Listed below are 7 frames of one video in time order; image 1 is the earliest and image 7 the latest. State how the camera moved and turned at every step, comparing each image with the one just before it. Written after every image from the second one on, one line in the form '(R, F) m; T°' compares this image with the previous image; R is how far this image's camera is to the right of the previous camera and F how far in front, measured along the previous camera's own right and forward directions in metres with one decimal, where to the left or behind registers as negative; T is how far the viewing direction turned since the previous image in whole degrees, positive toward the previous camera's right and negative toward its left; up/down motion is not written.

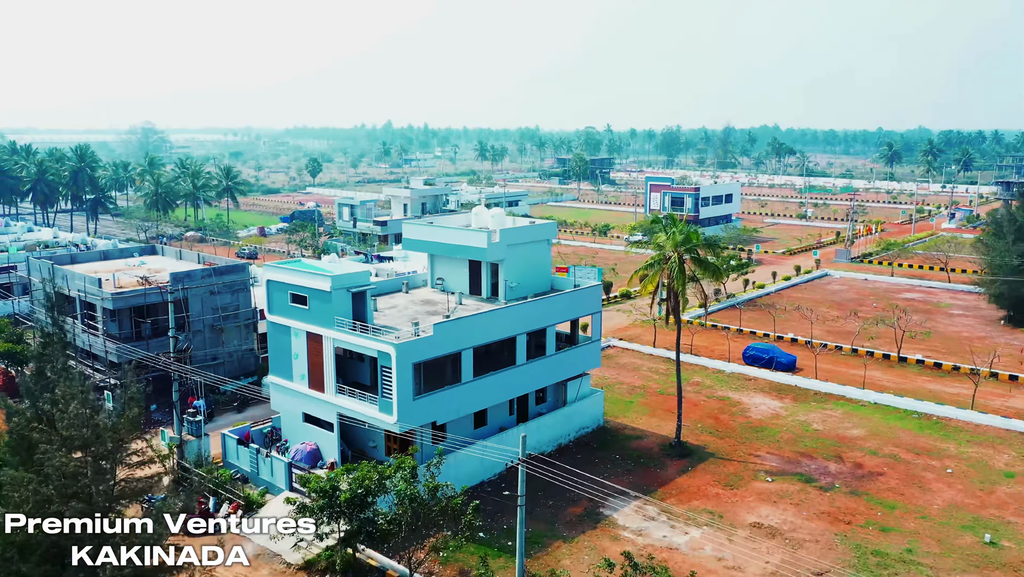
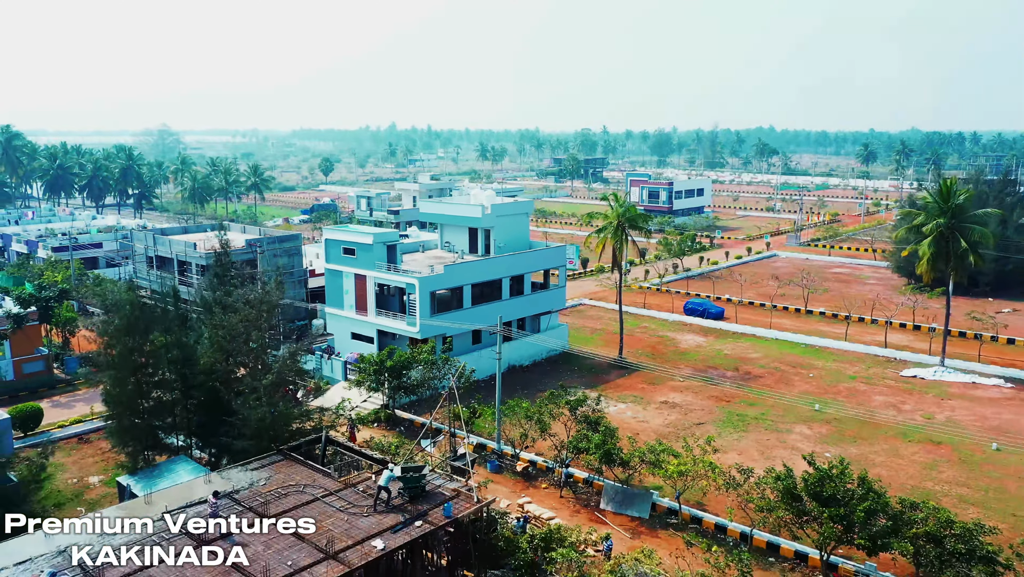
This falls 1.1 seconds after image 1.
(+0.6, -10.6) m; 0°
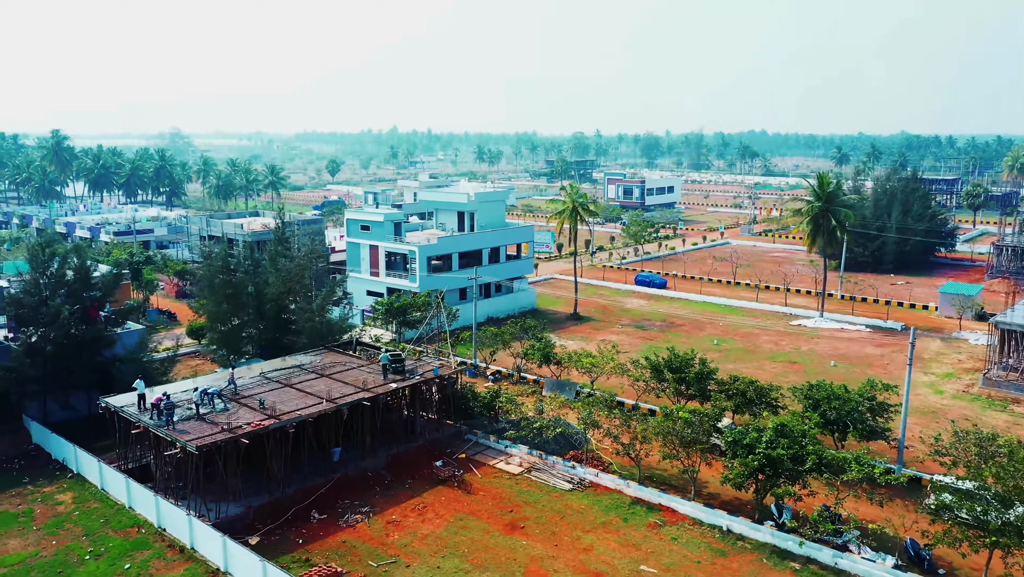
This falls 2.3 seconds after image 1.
(+1.1, -11.0) m; 0°
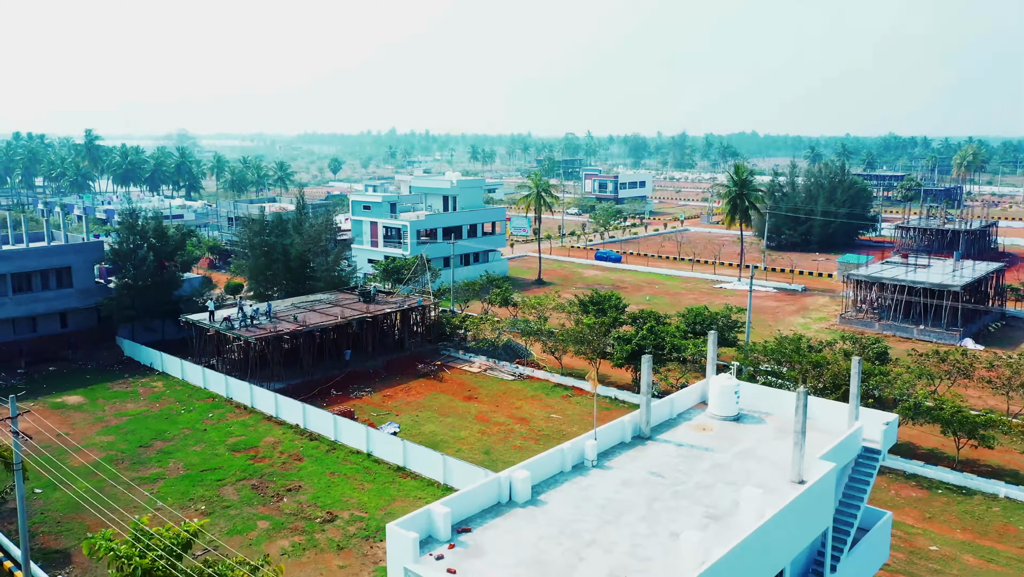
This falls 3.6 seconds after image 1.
(+1.5, -10.7) m; 0°
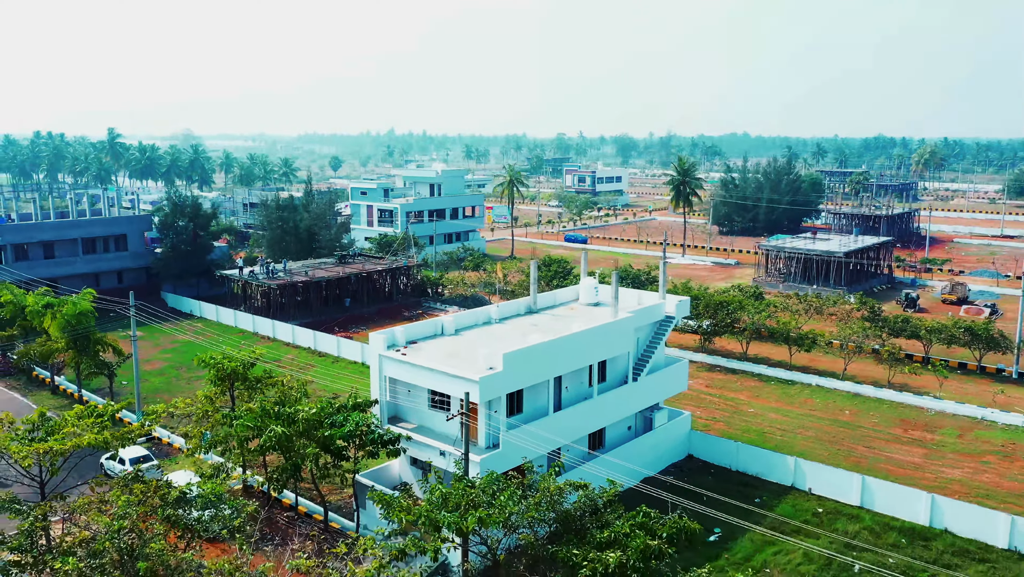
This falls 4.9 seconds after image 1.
(+1.6, -9.7) m; 0°
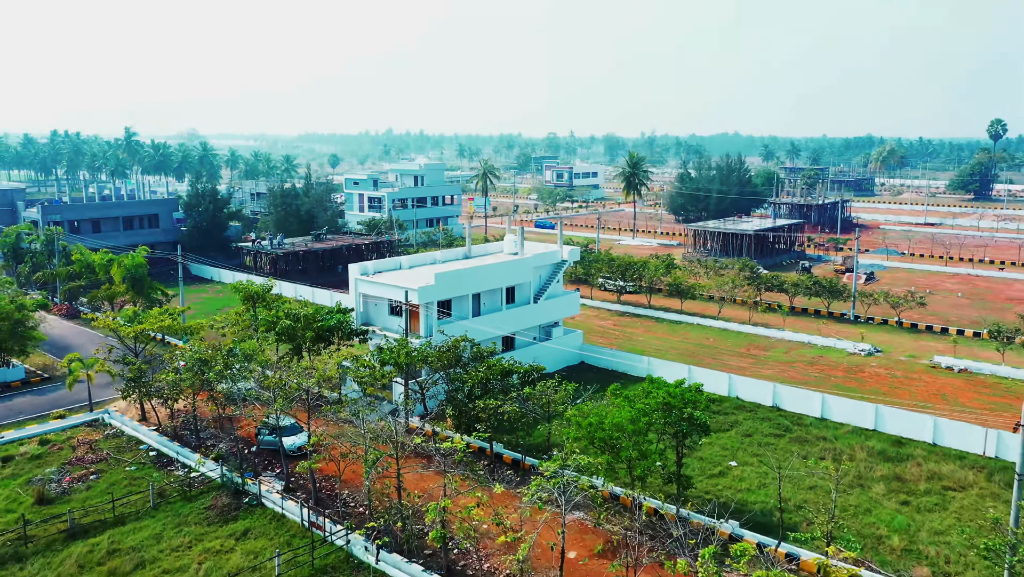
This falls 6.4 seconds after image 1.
(+2.2, -10.3) m; 0°
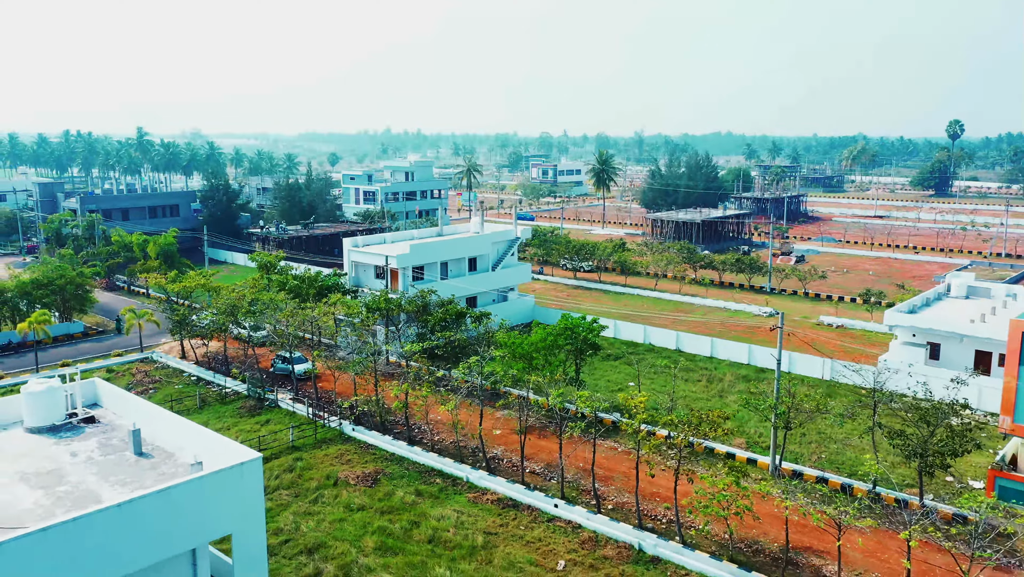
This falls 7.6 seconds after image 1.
(+1.6, -8.4) m; 0°
